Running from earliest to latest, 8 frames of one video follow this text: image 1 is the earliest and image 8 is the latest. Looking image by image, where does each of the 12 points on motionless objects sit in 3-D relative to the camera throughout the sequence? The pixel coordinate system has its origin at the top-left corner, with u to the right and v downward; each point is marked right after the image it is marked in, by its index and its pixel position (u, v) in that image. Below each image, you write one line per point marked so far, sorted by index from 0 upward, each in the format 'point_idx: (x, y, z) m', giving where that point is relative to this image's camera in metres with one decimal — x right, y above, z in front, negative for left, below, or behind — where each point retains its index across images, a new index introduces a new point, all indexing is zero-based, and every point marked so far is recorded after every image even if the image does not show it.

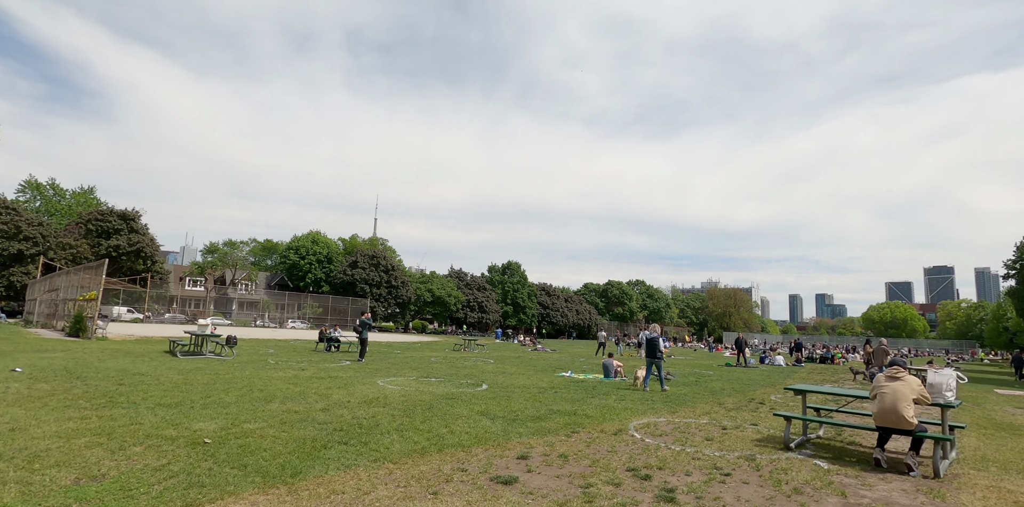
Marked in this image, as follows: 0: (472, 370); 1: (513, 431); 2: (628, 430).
0: (-1.5, -4.4, +18.8) m
1: (-0.1, -2.9, +8.2) m
2: (+2.0, -3.0, +8.7) m
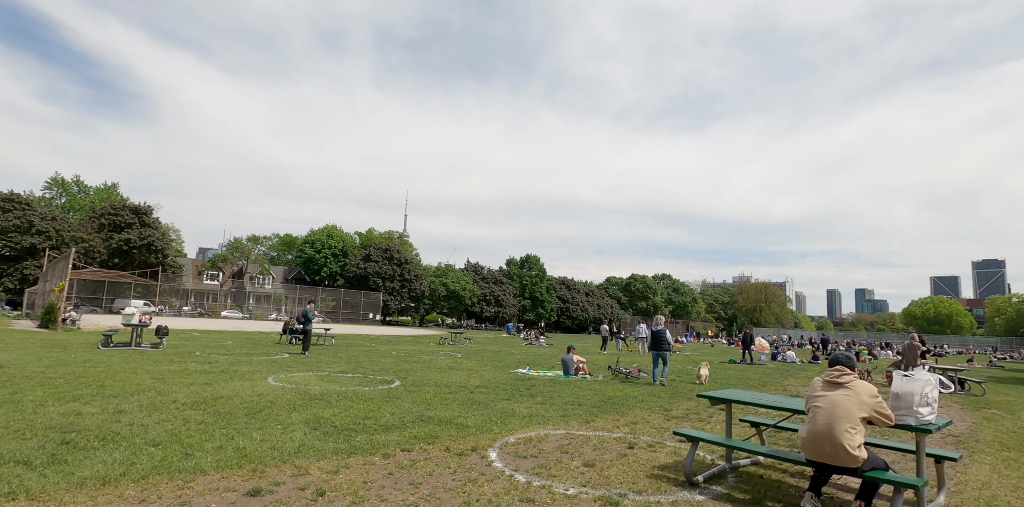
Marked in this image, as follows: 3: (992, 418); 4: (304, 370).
0: (-3.2, -3.7, +16.7) m
1: (-2.4, -2.3, +6.0) m
2: (-0.3, -2.5, +6.4) m
3: (+10.1, -3.5, +10.7) m
4: (-5.7, -3.2, +13.8) m
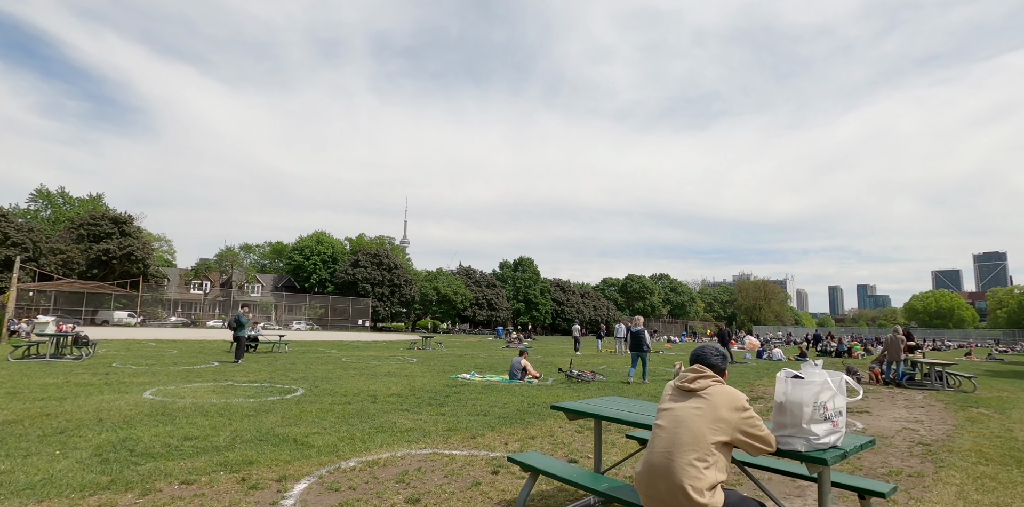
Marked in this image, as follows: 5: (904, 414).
0: (-4.8, -3.6, +15.3) m
1: (-4.1, -2.1, +4.5) m
2: (-2.0, -2.2, +4.9) m
3: (+8.4, -3.0, +9.2) m
4: (-7.4, -3.1, +12.4) m
5: (+7.5, -3.1, +9.7) m
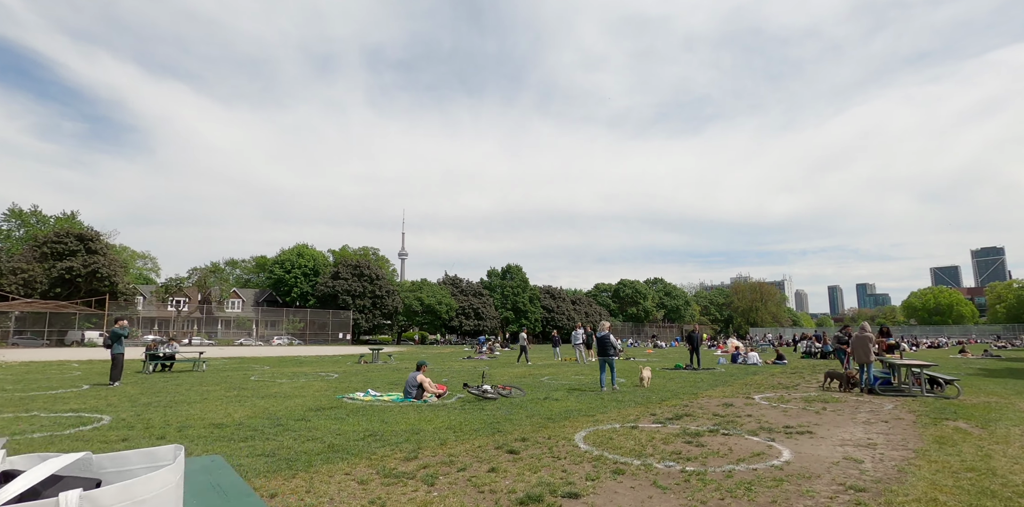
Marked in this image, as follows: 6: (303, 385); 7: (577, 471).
0: (-7.3, -3.6, +13.0) m
1: (-6.6, -1.9, +2.3) m
2: (-4.5, -2.0, +2.7) m
3: (+6.0, -2.5, +6.9) m
4: (-9.8, -3.1, +10.1) m
5: (+5.1, -2.7, +7.5) m
6: (-6.4, -4.0, +15.5) m
7: (+0.7, -2.4, +5.5) m
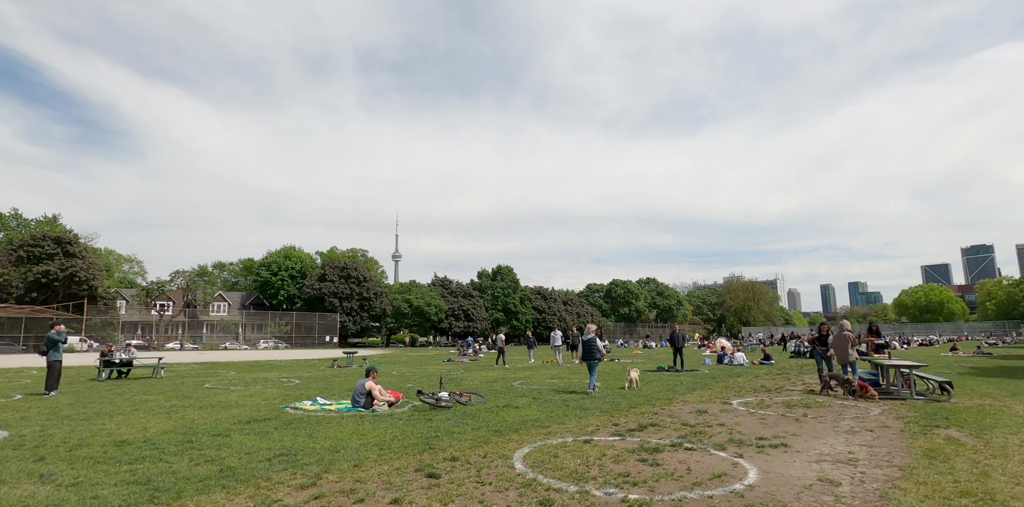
0: (-8.2, -3.6, +12.0) m
1: (-7.4, -1.8, +1.3) m
2: (-5.3, -1.9, +1.7) m
3: (+5.1, -2.4, +6.1) m
4: (-10.7, -3.1, +9.1) m
5: (+4.2, -2.5, +6.6) m
6: (-7.3, -4.0, +14.5) m
7: (-0.1, -2.2, +4.6) m
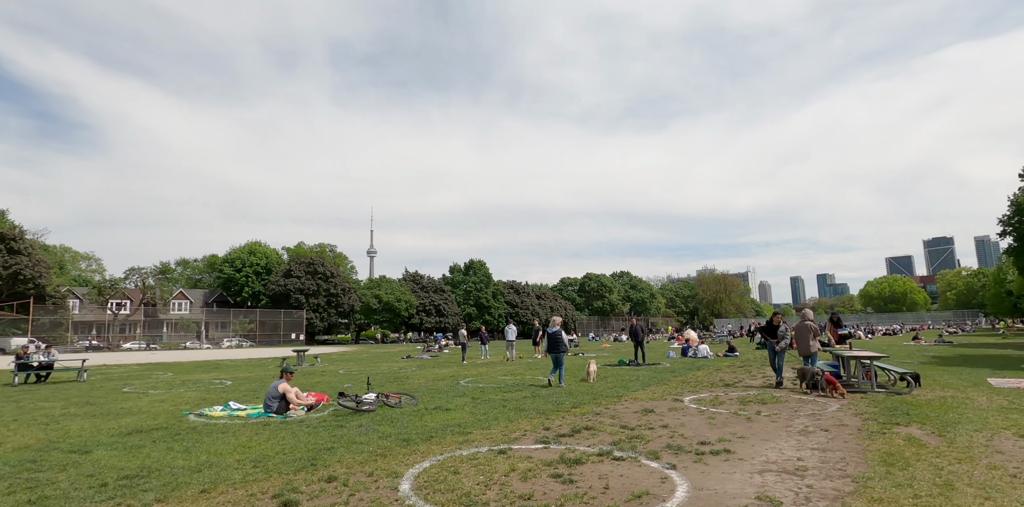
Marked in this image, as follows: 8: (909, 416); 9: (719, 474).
0: (-9.5, -3.3, +10.6) m
1: (-8.3, -1.7, 0.0) m
2: (-6.2, -1.7, +0.5) m
3: (+4.0, -2.1, +5.3) m
4: (-11.9, -2.9, +7.6) m
5: (+3.1, -2.2, +5.8) m
6: (-8.8, -3.7, +13.1) m
7: (-1.2, -2.0, +3.5) m
8: (+5.9, -2.4, +7.5) m
9: (+2.1, -2.2, +5.0) m
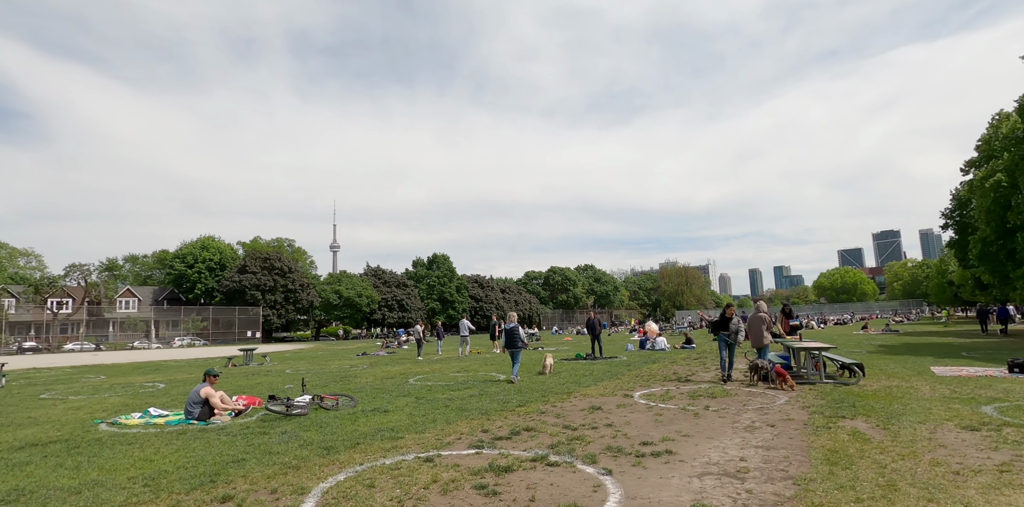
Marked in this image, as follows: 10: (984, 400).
0: (-10.6, -3.2, +9.5) m
1: (-8.6, -1.7, -1.0) m
2: (-6.6, -1.7, -0.4) m
3: (+3.3, -2.0, +5.0) m
4: (-12.8, -2.8, +6.3) m
5: (+2.3, -2.1, +5.5) m
6: (-10.0, -3.6, +12.1) m
7: (-1.8, -1.9, +3.0) m
8: (+5.0, -2.2, +7.4) m
9: (+1.3, -2.1, +4.7) m
10: (+6.9, -2.1, +7.4) m
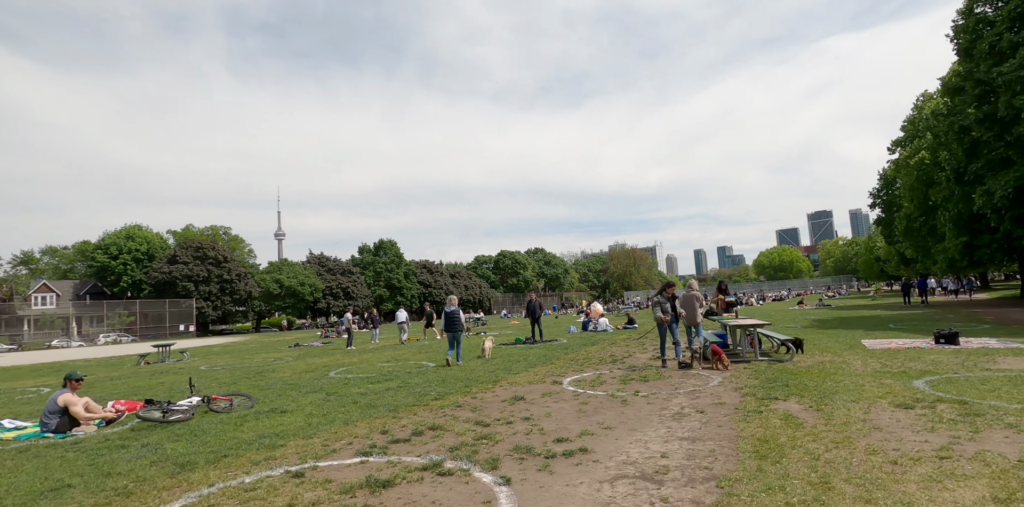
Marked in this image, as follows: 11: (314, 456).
0: (-11.9, -3.0, +7.8) m
1: (-9.0, -1.8, -2.6) m
2: (-7.1, -1.7, -1.8) m
3: (+2.3, -1.7, +4.5) m
4: (-13.8, -2.8, +4.4) m
5: (+1.3, -1.8, +4.9) m
6: (-11.5, -3.3, +10.3) m
7: (-2.6, -1.8, +2.0) m
8: (+3.8, -1.8, +7.0) m
9: (+0.4, -1.8, +3.9) m
10: (+5.7, -1.7, +7.1) m
11: (-2.0, -2.0, +5.1) m
